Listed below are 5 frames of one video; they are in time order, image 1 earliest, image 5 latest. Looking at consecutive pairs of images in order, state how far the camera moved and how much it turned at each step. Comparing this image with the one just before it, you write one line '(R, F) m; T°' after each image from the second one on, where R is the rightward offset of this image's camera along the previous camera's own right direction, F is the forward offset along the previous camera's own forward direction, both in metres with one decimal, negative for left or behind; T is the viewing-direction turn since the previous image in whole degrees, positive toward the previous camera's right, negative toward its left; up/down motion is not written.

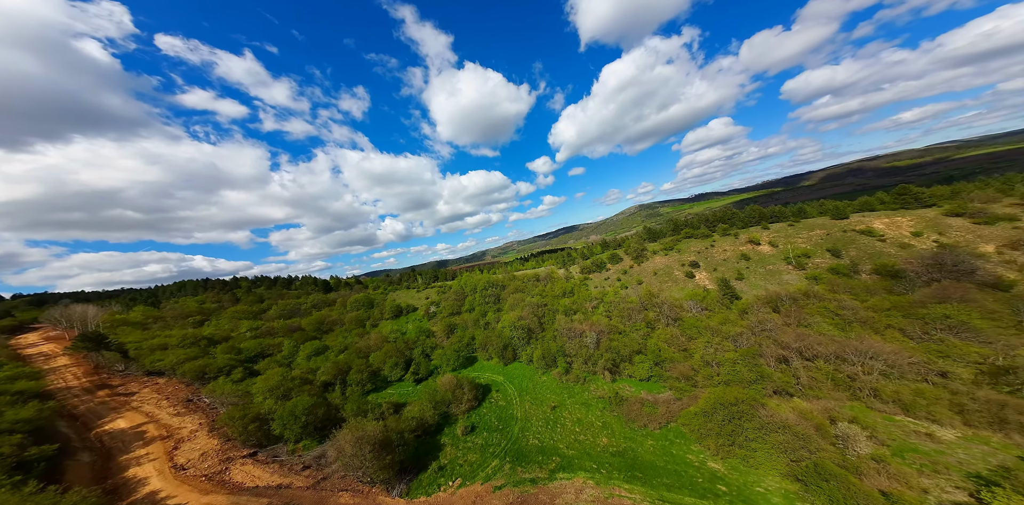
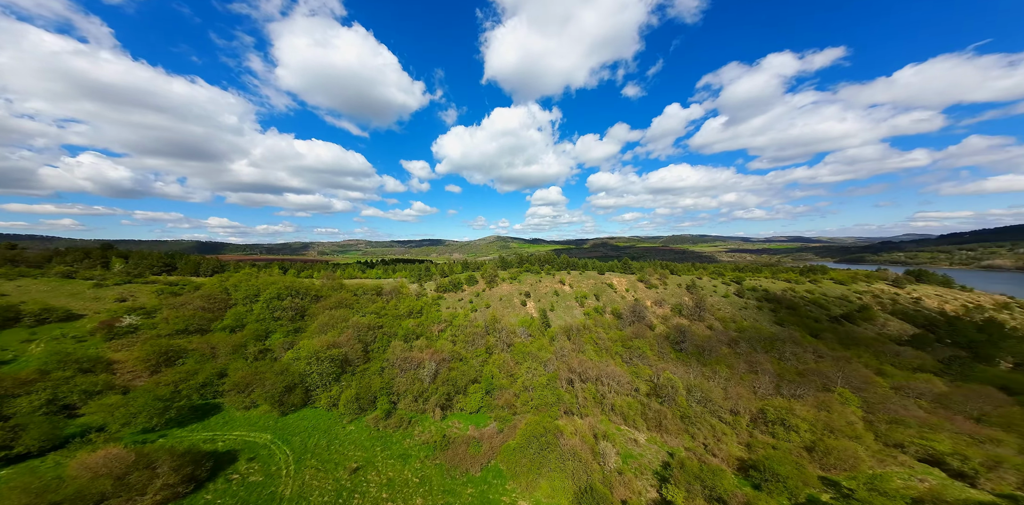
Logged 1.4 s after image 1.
(+1.0, +3.8) m; +26°
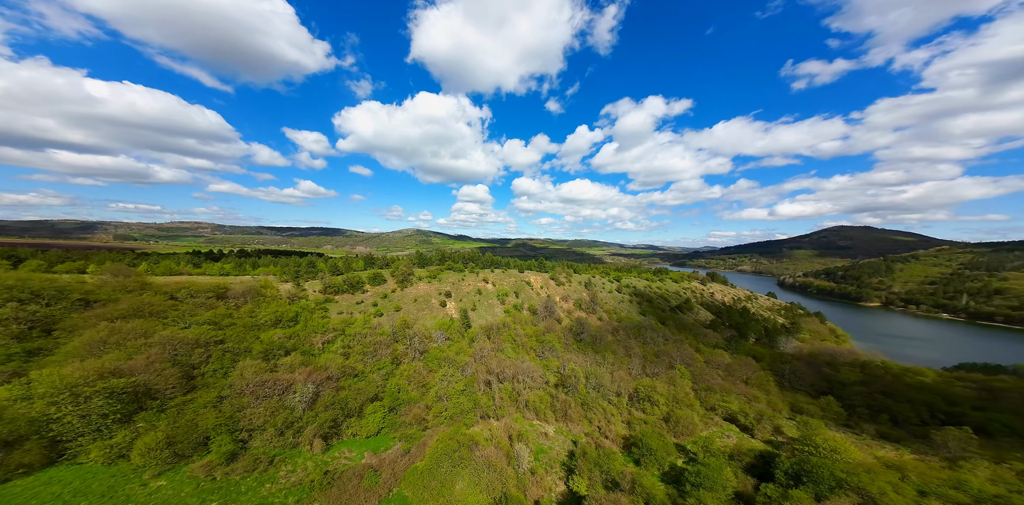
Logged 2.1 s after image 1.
(+1.7, +3.0) m; +13°
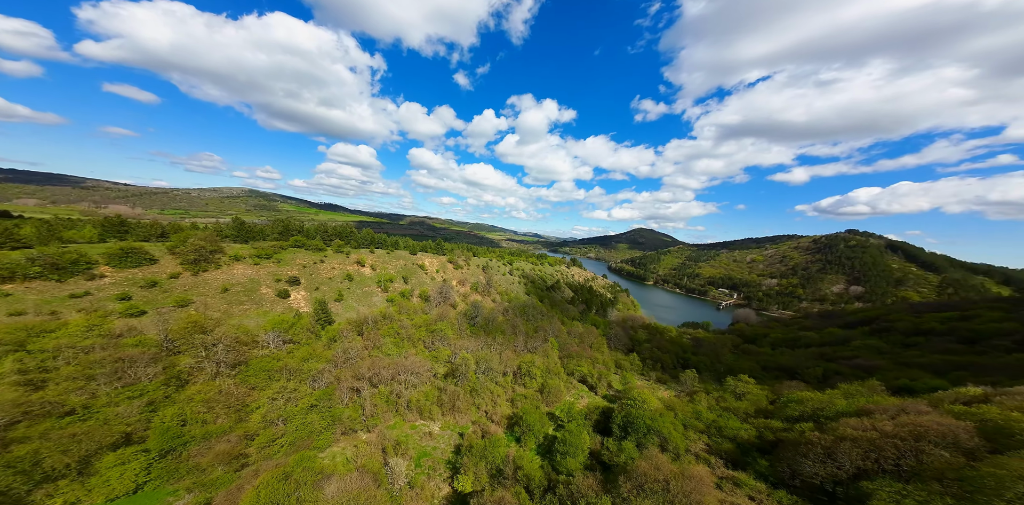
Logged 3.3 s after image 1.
(+7.1, +7.7) m; +12°
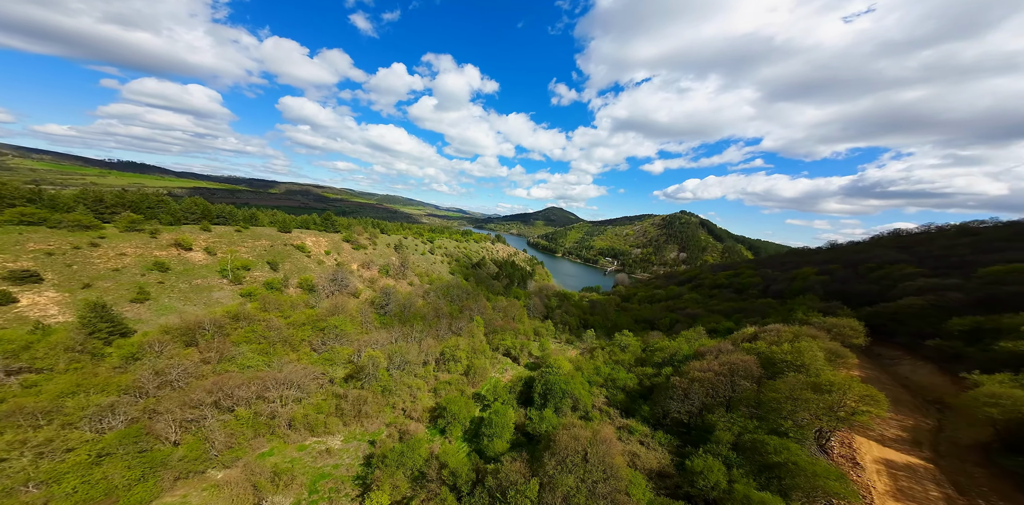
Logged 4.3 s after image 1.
(+6.6, +7.5) m; +8°
